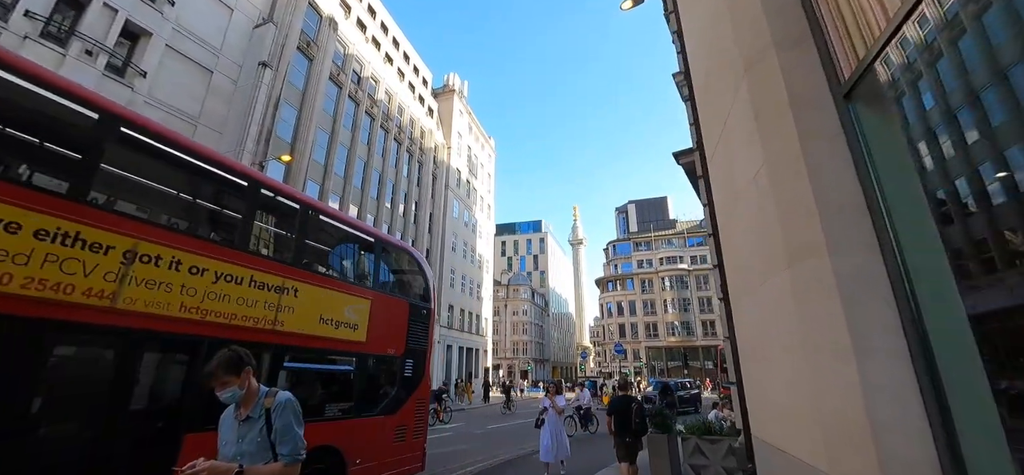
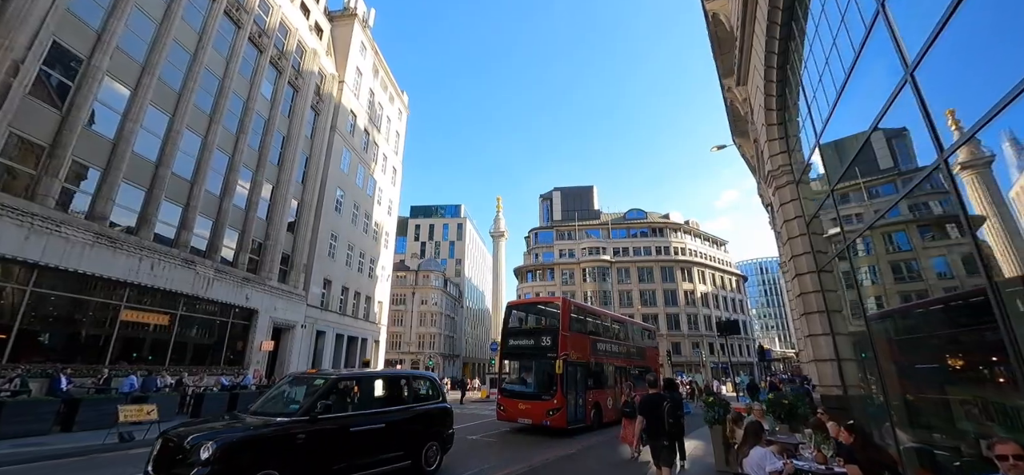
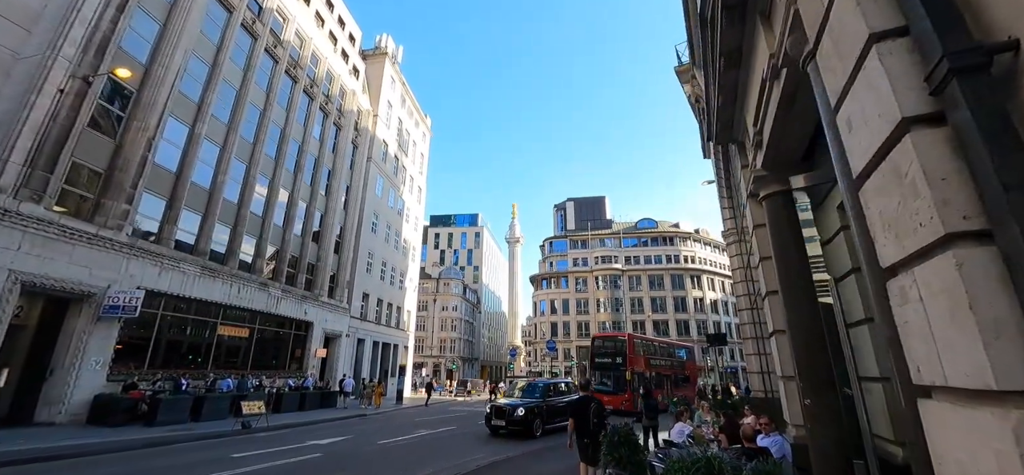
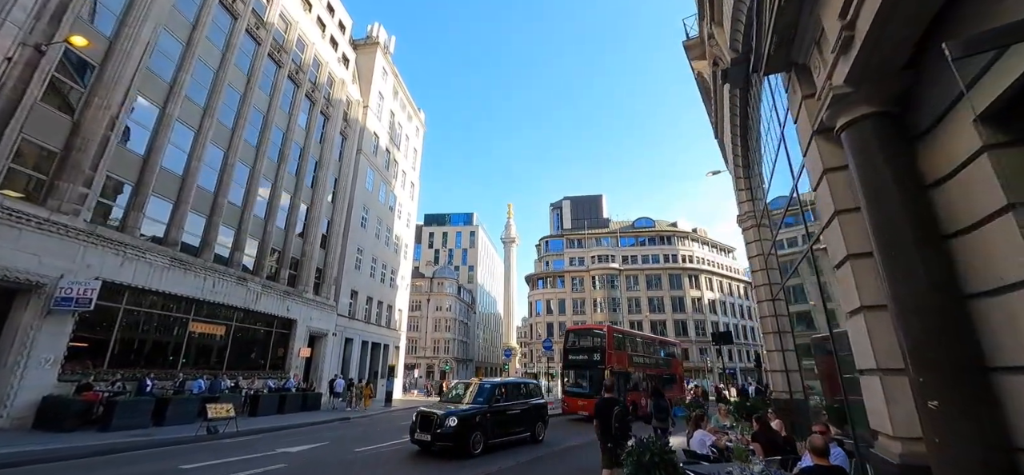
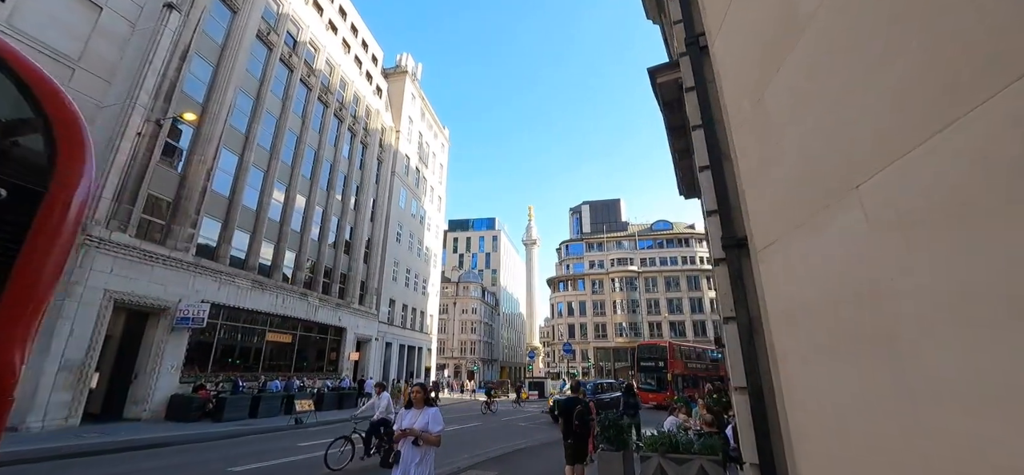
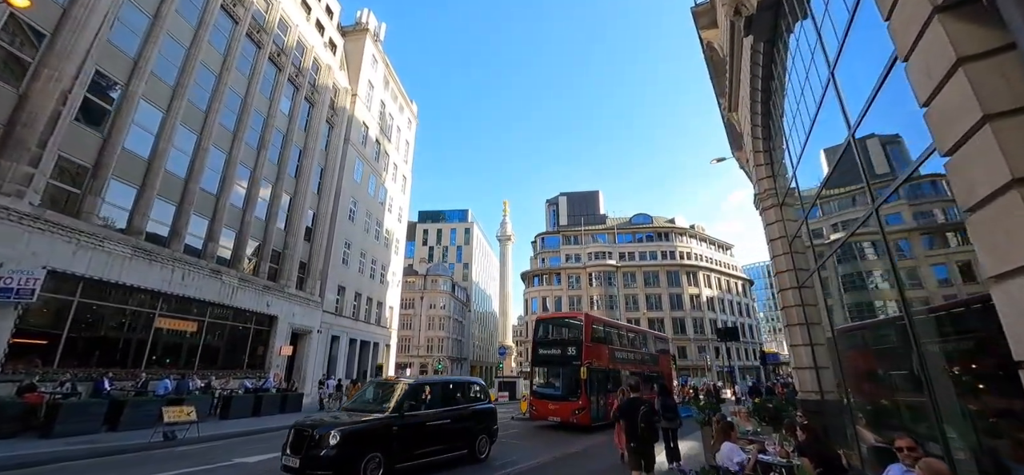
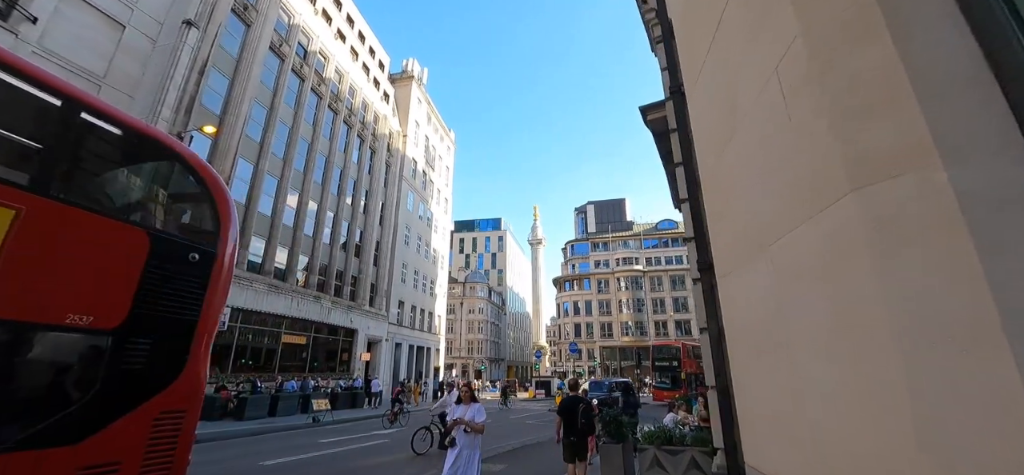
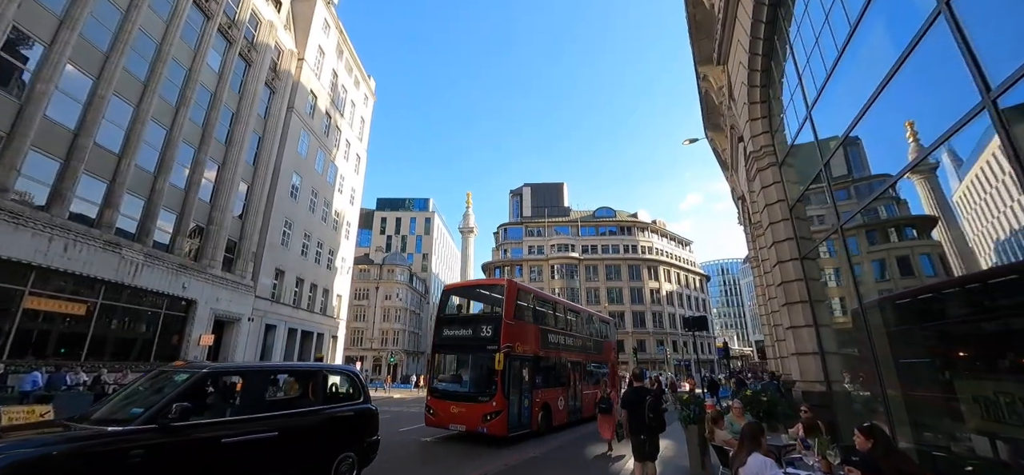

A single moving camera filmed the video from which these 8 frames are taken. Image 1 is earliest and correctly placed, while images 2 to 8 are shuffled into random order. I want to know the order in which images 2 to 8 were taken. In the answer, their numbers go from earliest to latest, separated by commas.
7, 5, 3, 4, 6, 2, 8
